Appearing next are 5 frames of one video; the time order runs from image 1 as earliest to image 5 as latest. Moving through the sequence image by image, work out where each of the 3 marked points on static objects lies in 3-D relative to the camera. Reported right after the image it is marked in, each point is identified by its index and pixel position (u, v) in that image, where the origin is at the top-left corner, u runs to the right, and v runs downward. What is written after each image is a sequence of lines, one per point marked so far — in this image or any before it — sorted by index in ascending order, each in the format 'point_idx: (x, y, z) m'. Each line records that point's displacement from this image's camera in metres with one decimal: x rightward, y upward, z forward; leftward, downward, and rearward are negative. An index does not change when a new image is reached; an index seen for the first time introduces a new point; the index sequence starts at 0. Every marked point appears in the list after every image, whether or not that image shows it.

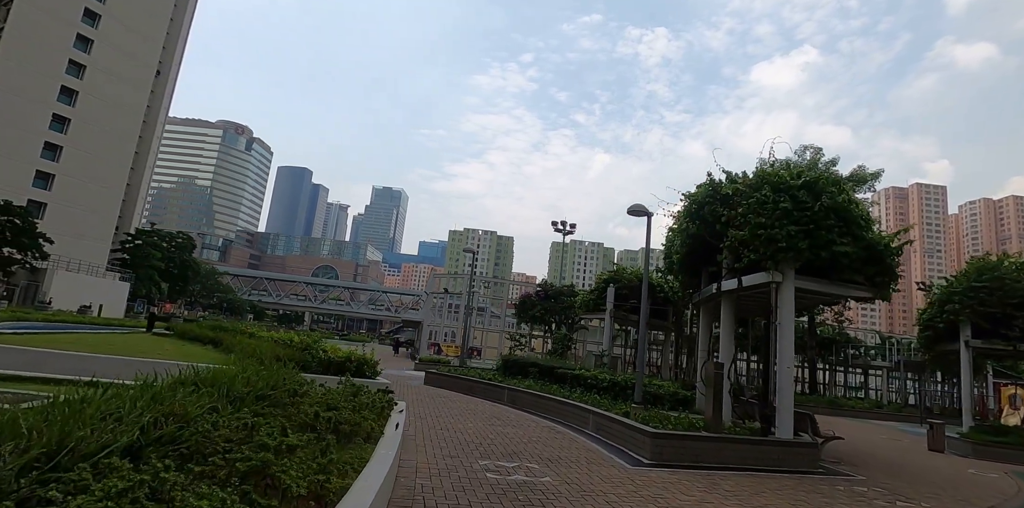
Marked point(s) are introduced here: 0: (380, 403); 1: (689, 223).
0: (-1.6, -1.9, +6.5) m
1: (+4.2, +0.7, +12.5) m
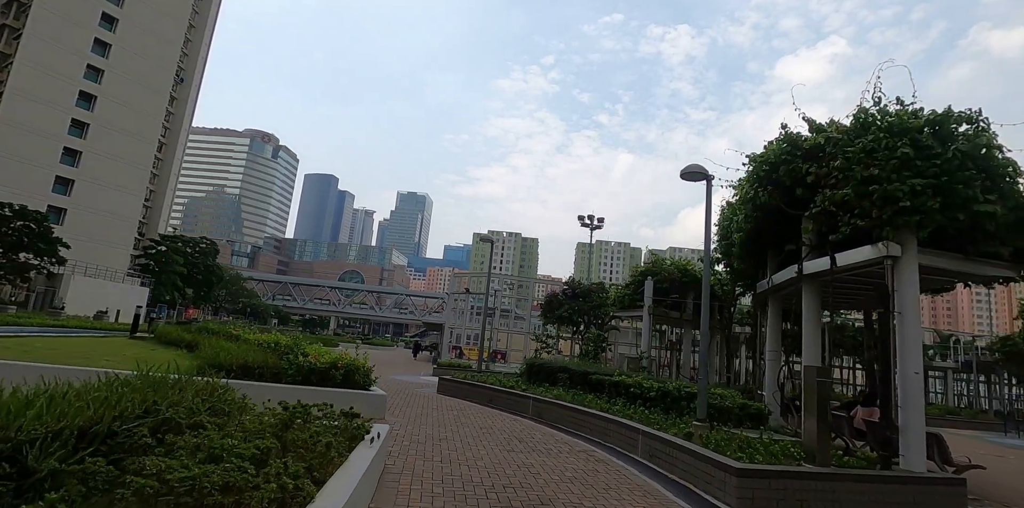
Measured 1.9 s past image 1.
0: (-1.5, -1.5, +4.2) m
1: (+4.6, +1.2, +9.9) m
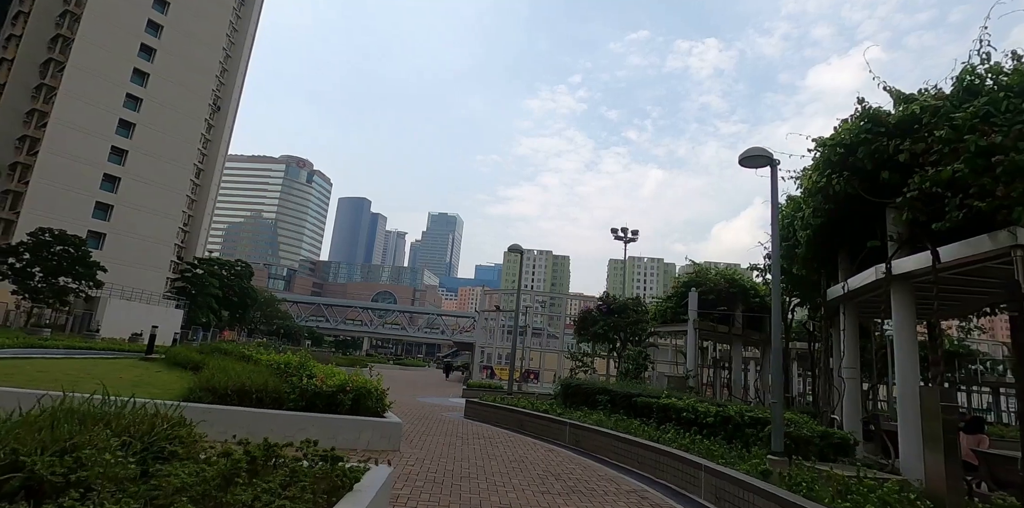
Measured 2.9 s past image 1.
0: (-1.3, -1.4, +3.0) m
1: (+5.1, +1.2, +8.5) m
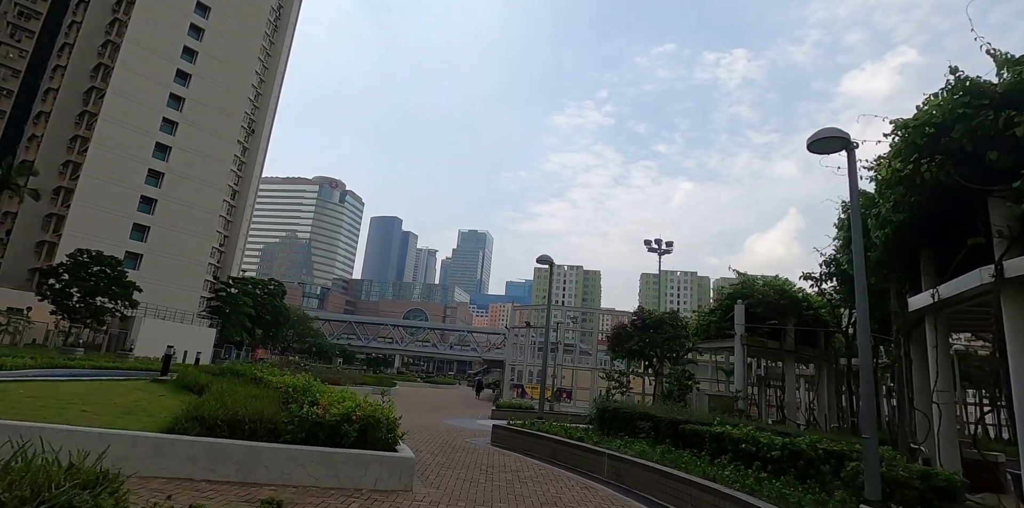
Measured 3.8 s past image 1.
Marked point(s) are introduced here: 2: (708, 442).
0: (-1.2, -1.3, +1.9) m
1: (+5.4, +1.2, +7.1) m
2: (+3.3, -3.2, +9.0) m
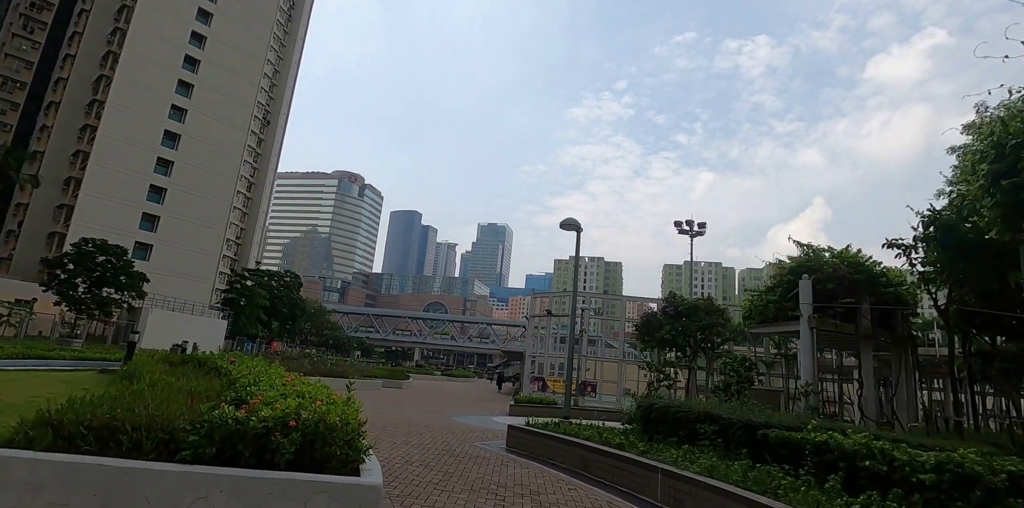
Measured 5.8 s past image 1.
0: (-1.2, -0.7, -0.5) m
1: (+5.5, +1.9, +4.4) m
2: (+3.5, -2.4, +6.4) m
